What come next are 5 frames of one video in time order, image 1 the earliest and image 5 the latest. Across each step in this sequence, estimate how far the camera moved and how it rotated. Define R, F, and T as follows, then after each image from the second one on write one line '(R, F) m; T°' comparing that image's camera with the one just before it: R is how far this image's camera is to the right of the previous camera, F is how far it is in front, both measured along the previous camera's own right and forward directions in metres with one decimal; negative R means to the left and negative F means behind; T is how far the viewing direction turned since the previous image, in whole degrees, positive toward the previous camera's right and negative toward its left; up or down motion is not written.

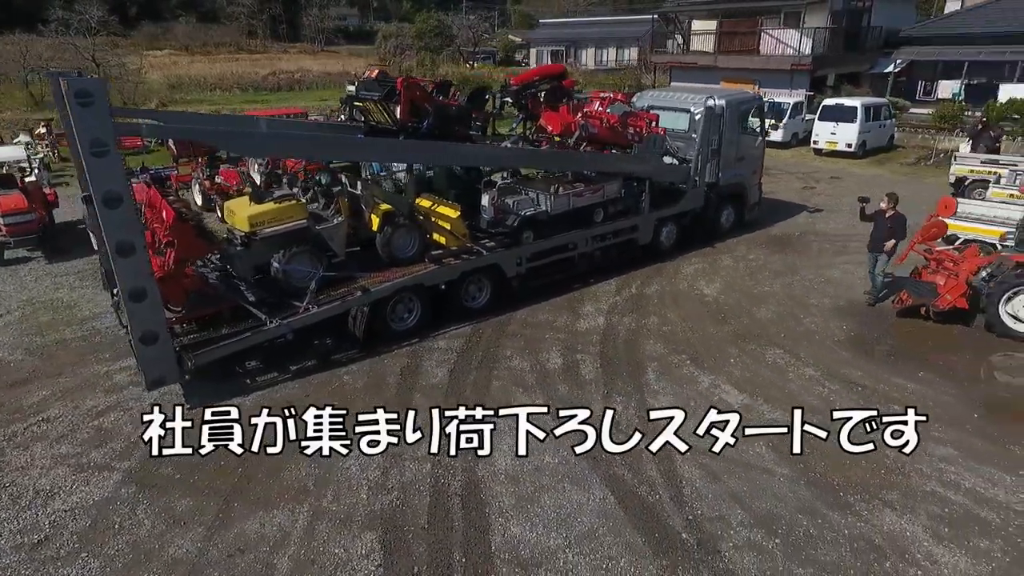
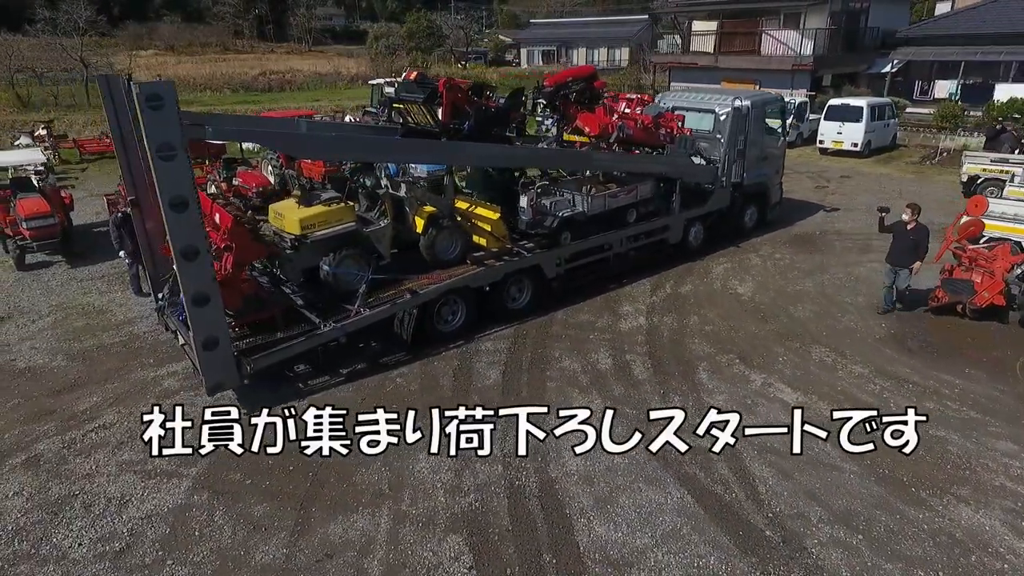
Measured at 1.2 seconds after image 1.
(-0.6, 0.0) m; +1°
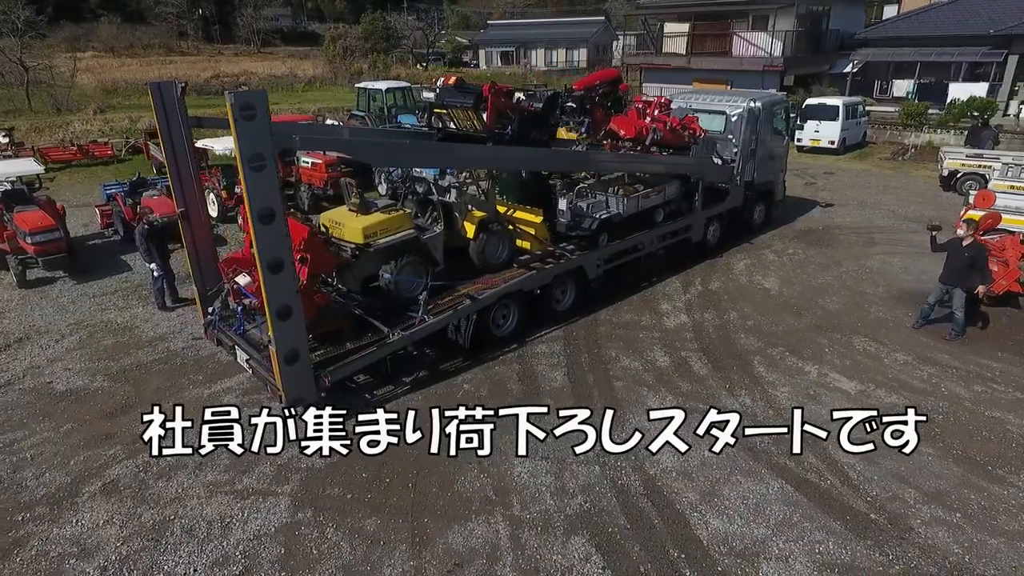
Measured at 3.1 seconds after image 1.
(-1.1, 0.0) m; +4°
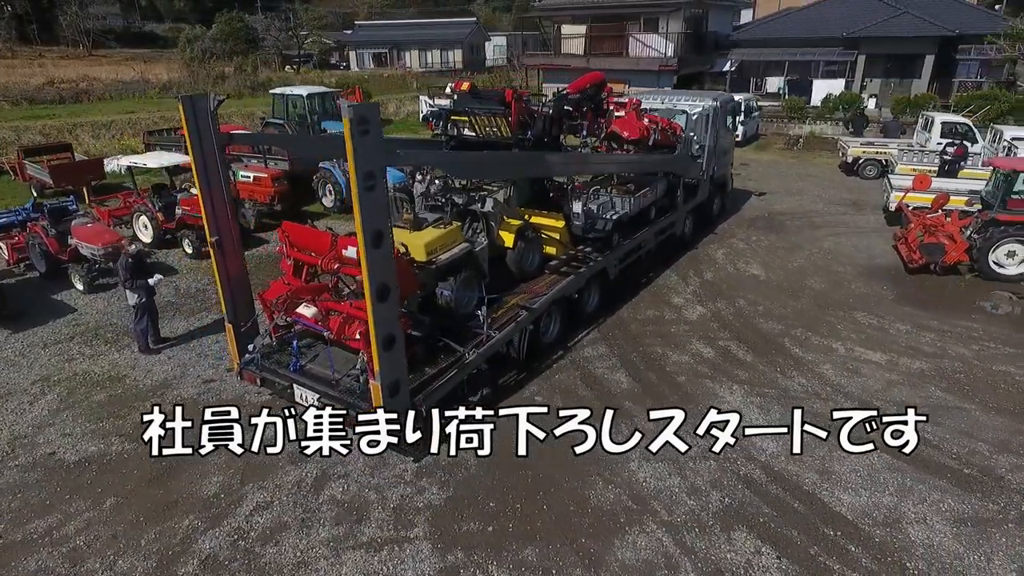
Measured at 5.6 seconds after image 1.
(-1.8, +0.3) m; +12°
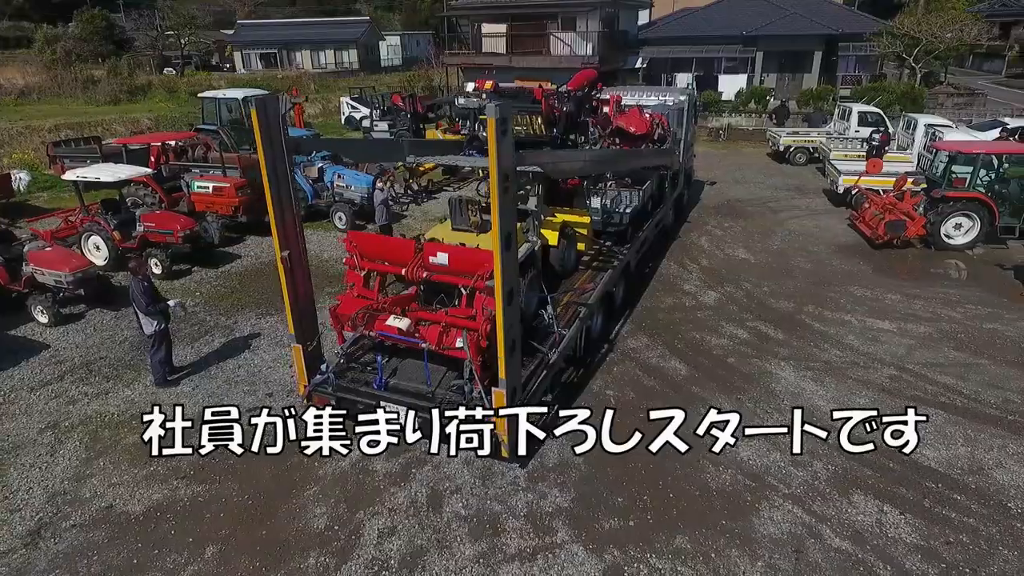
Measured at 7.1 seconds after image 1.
(-1.6, +0.2) m; +10°
